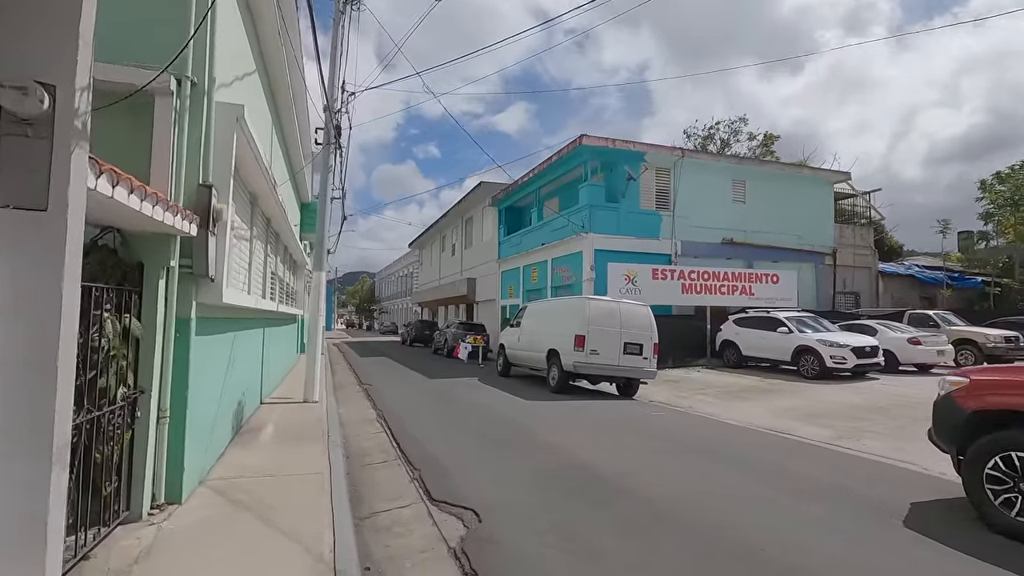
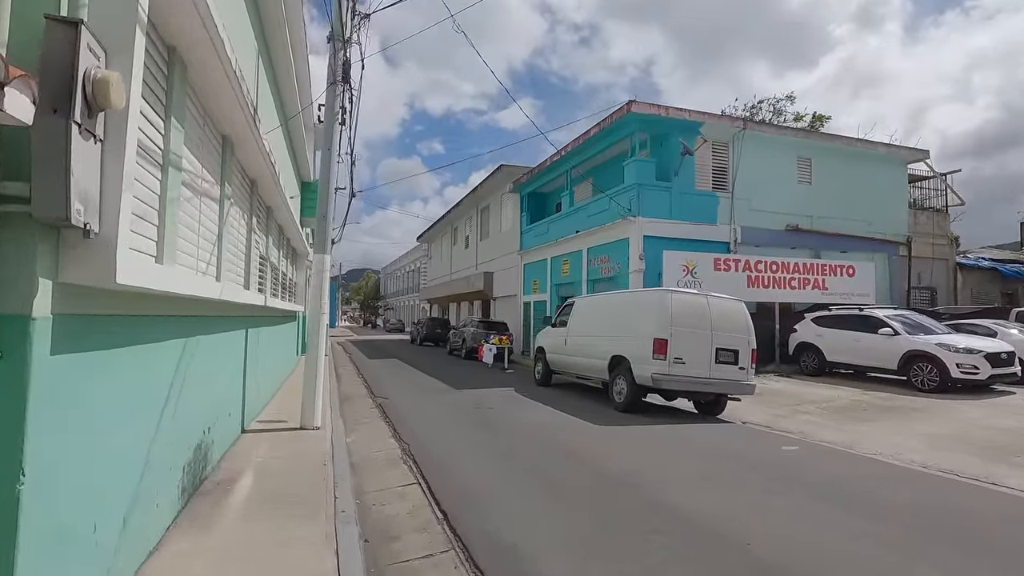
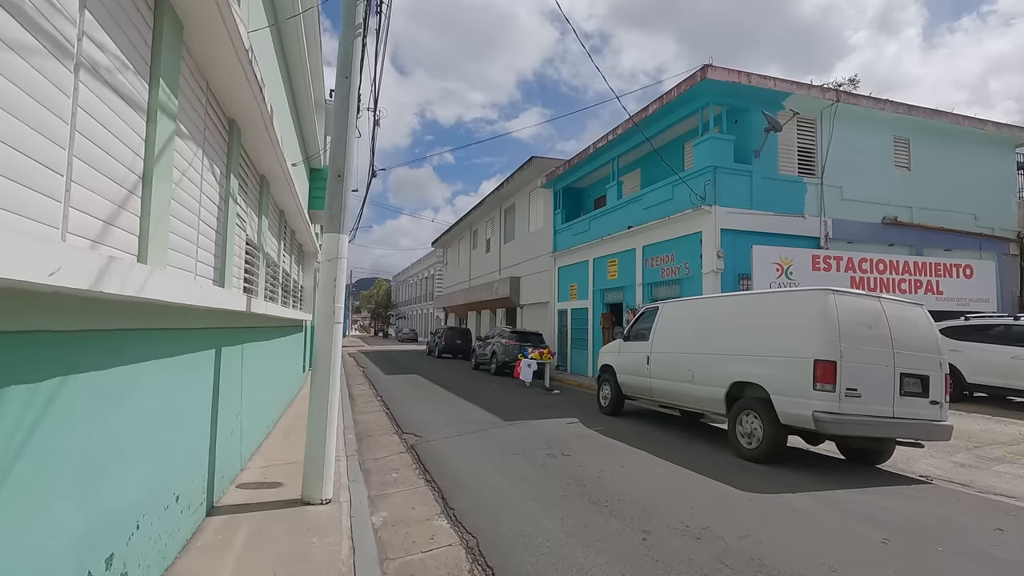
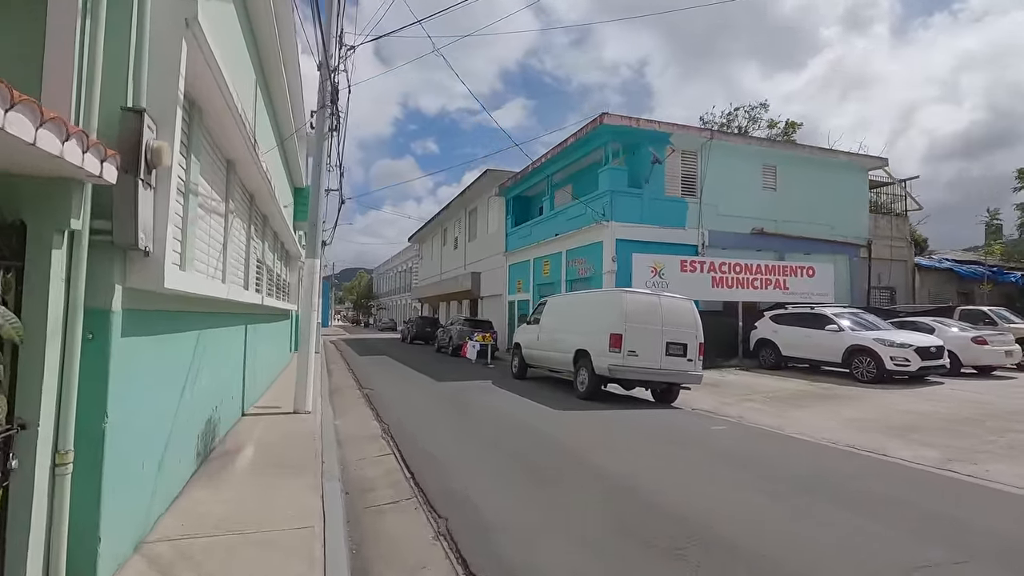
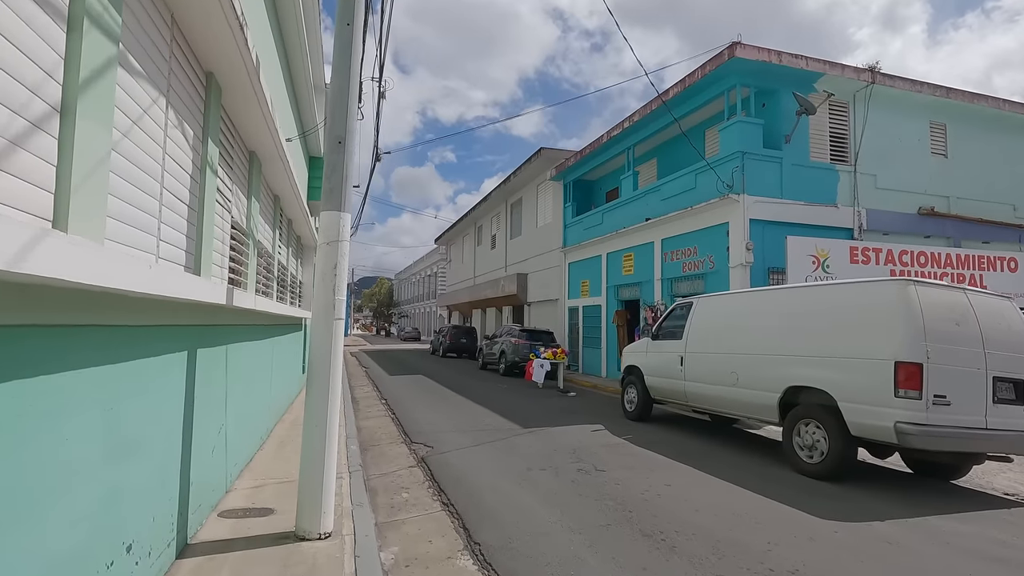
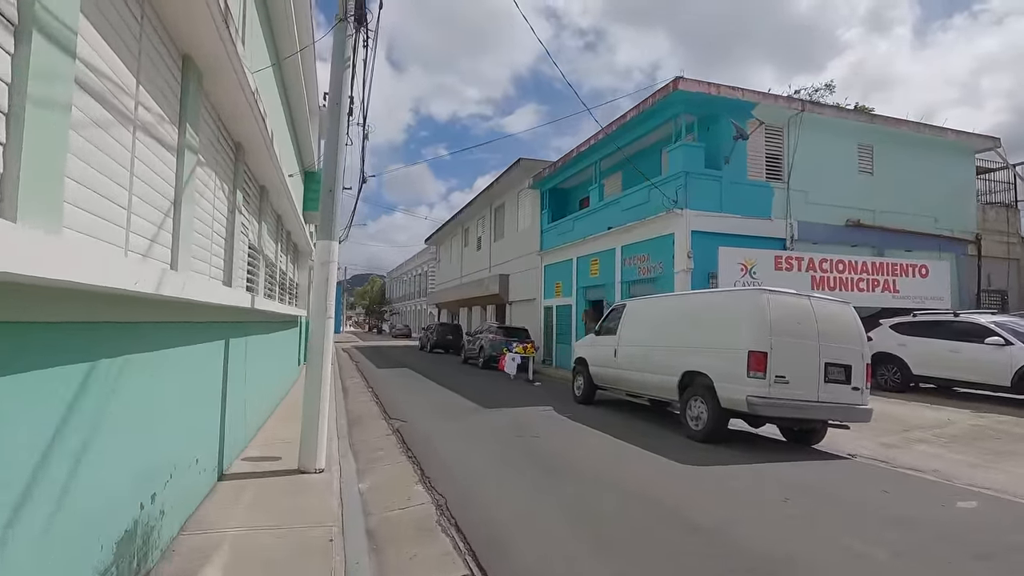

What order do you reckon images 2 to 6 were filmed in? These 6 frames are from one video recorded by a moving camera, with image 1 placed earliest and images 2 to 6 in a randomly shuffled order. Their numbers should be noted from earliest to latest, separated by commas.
4, 2, 6, 3, 5
